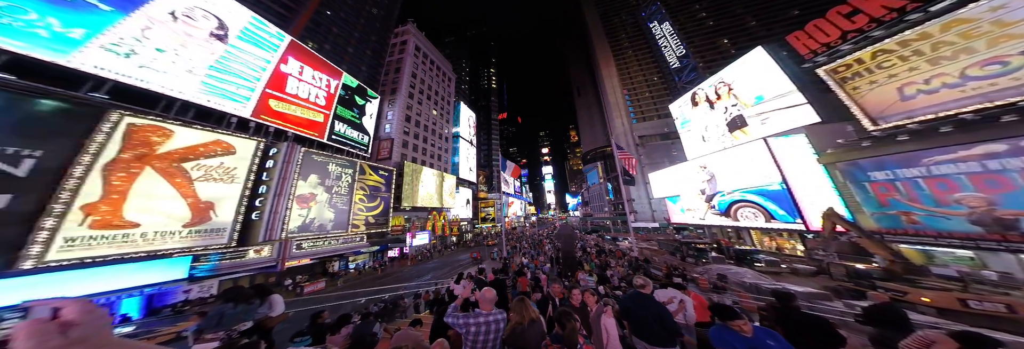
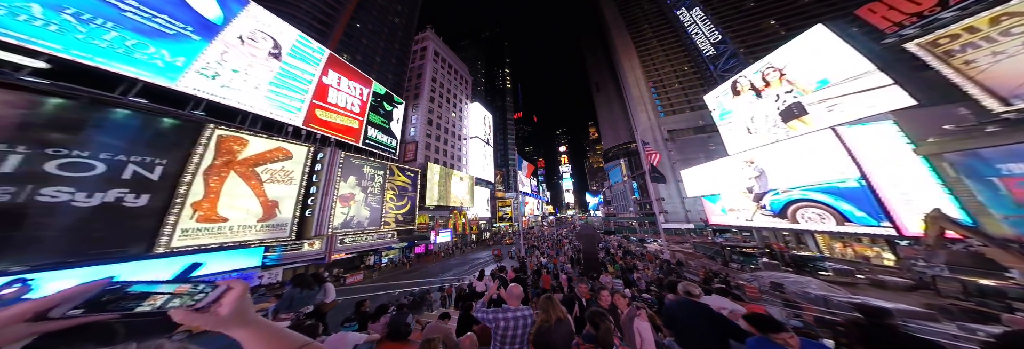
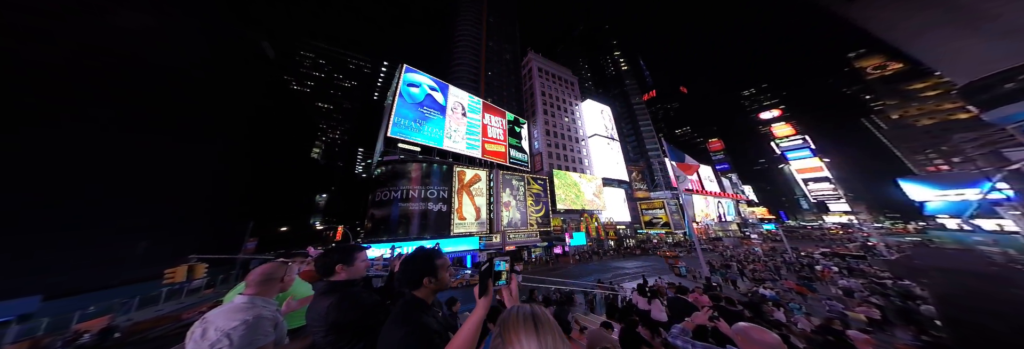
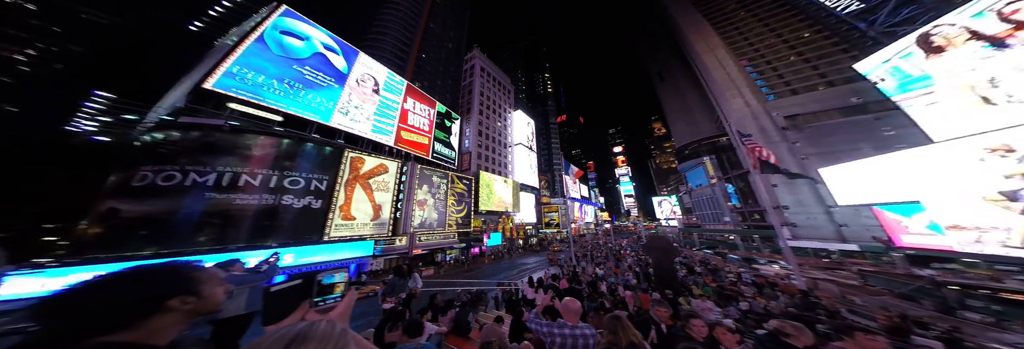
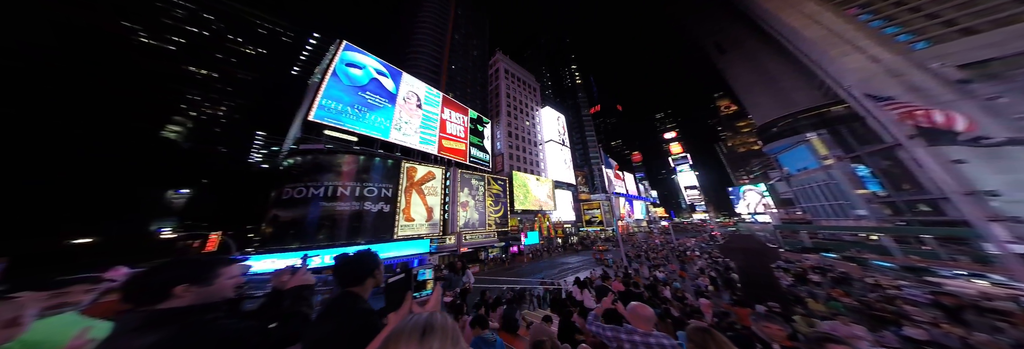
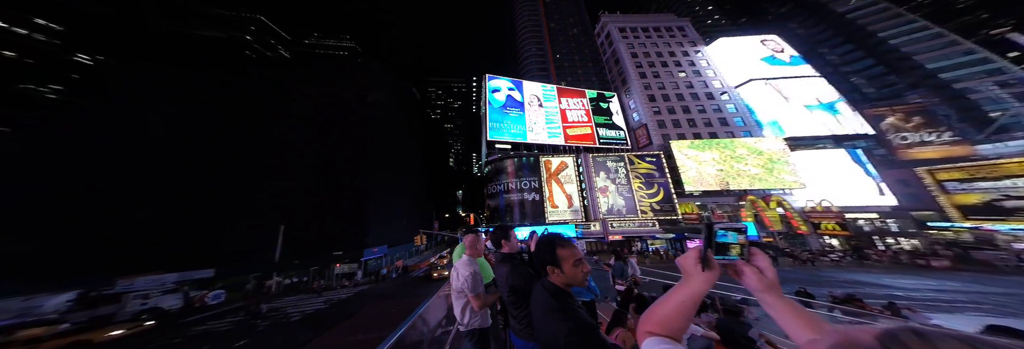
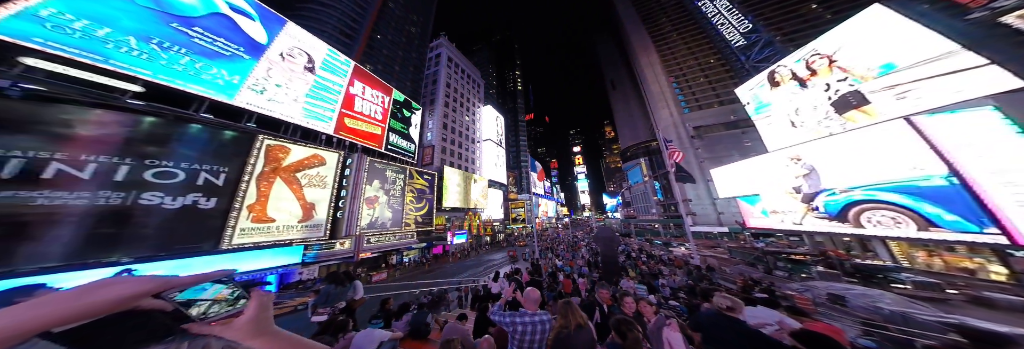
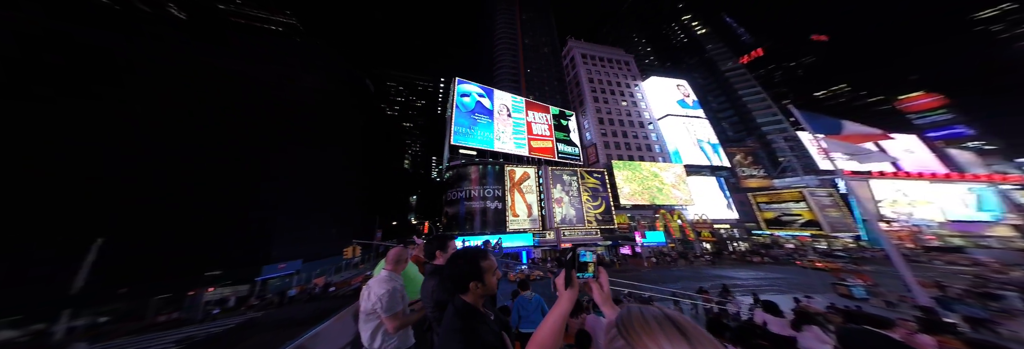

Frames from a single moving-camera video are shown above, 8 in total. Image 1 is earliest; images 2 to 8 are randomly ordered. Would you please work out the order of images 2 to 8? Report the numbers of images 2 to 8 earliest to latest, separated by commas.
2, 7, 4, 5, 3, 8, 6
